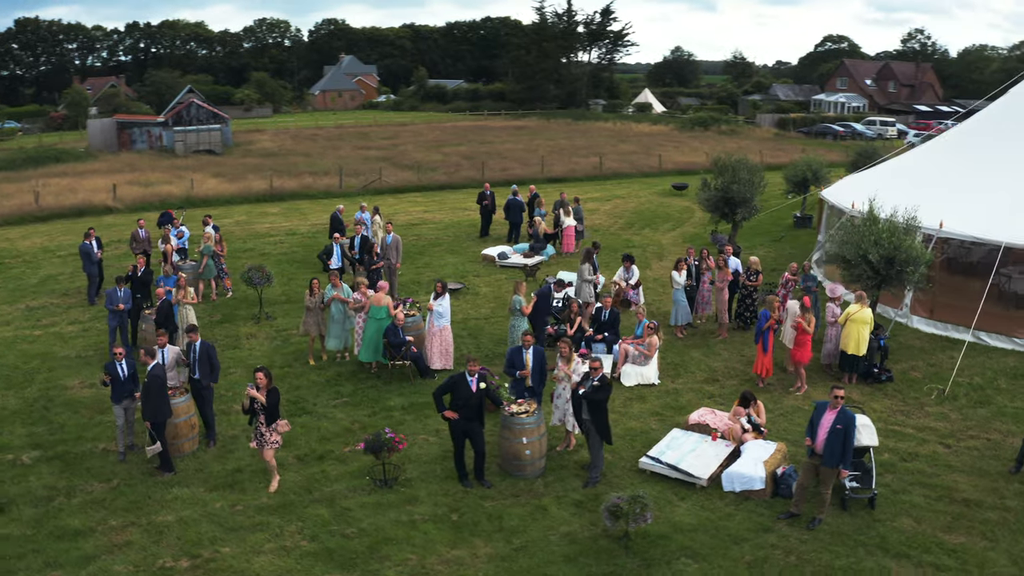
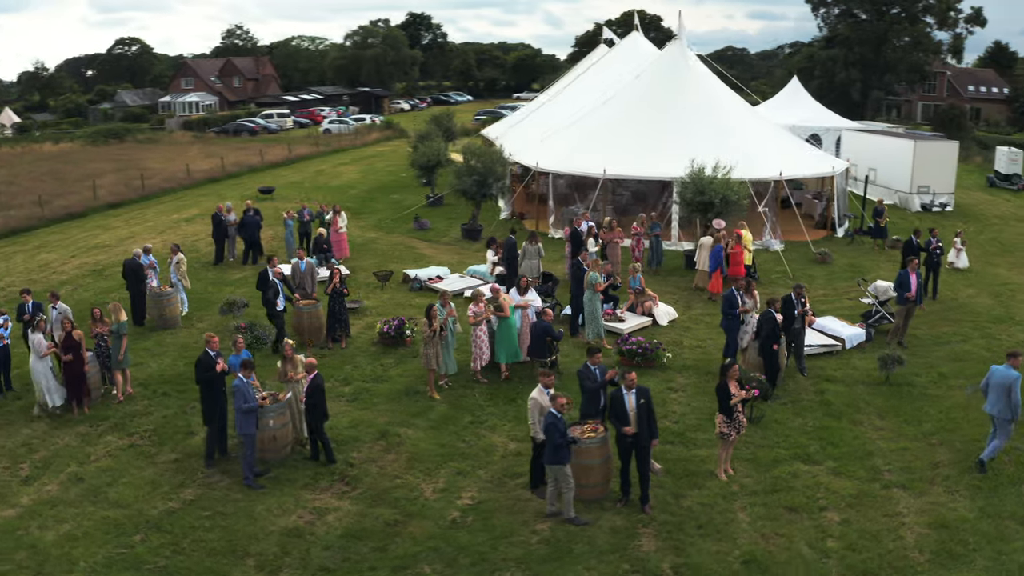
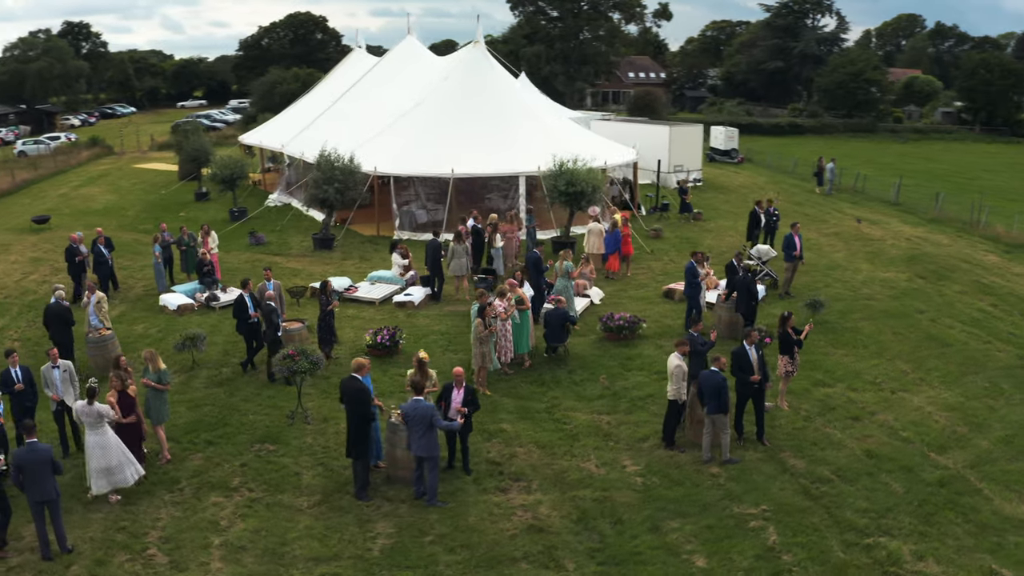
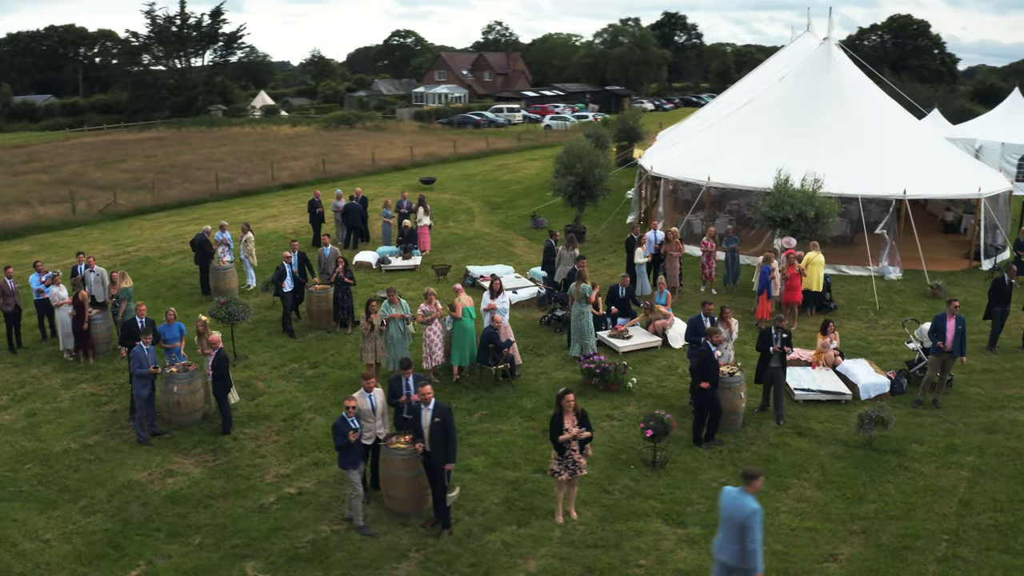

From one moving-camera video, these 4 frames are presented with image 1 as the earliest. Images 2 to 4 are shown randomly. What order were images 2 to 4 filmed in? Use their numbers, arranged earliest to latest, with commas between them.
4, 2, 3
